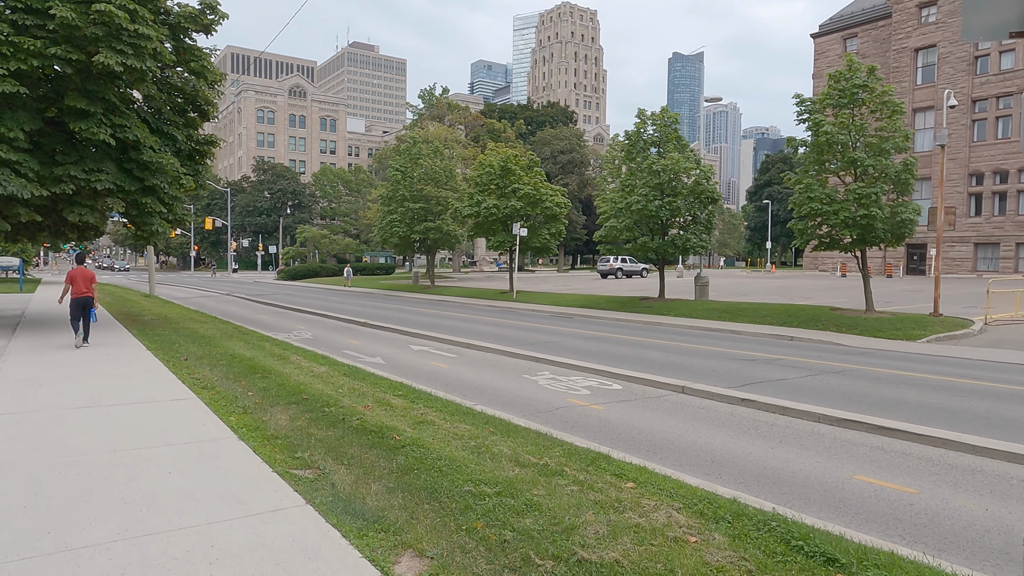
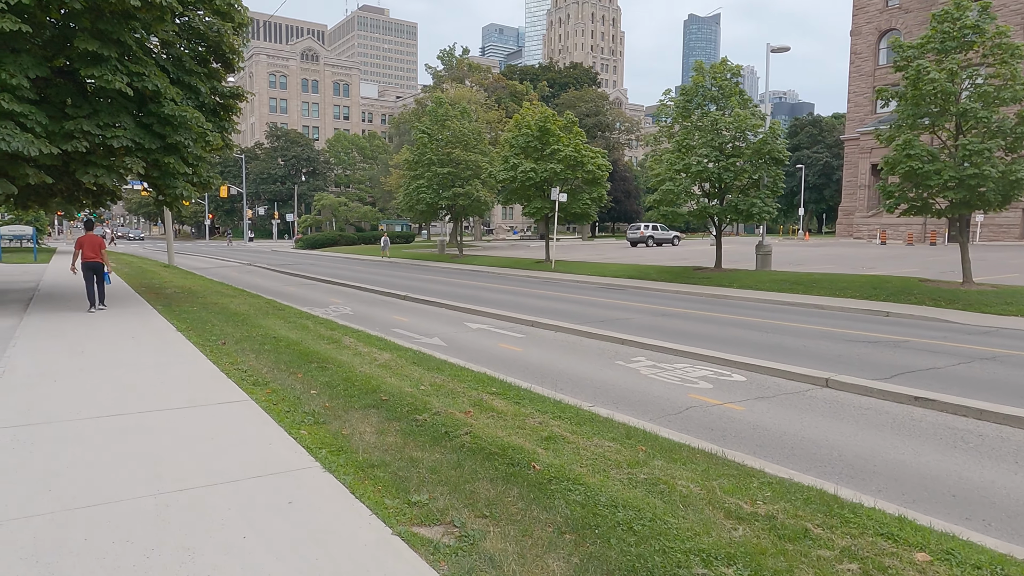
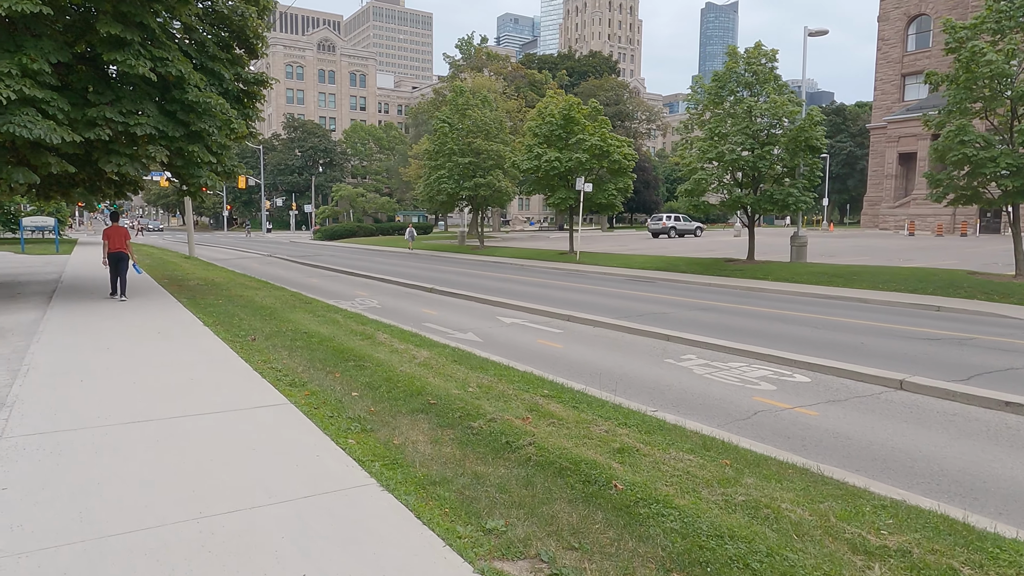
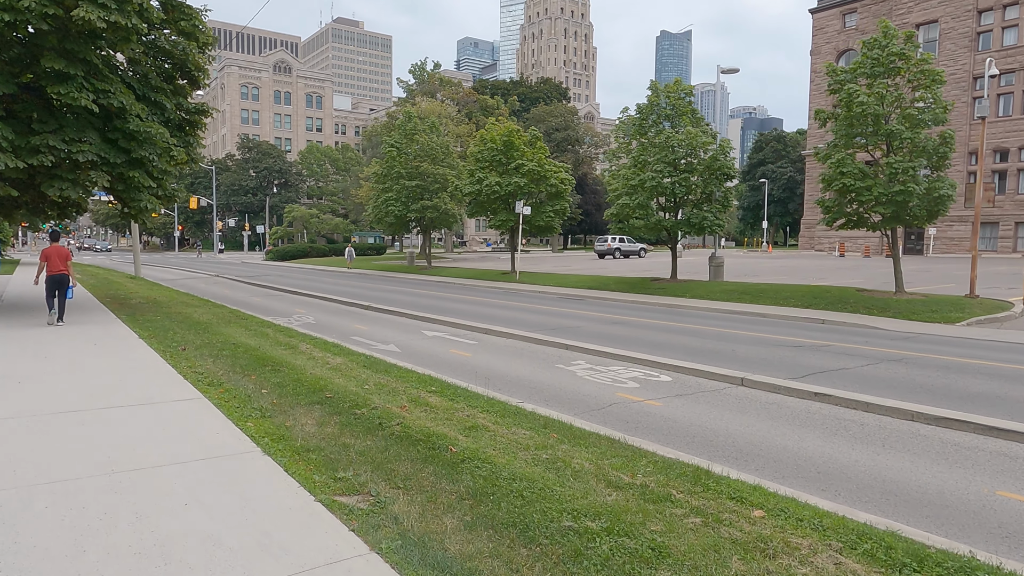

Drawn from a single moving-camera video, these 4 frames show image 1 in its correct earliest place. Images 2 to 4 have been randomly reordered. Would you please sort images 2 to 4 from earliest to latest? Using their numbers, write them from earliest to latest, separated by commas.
4, 2, 3
